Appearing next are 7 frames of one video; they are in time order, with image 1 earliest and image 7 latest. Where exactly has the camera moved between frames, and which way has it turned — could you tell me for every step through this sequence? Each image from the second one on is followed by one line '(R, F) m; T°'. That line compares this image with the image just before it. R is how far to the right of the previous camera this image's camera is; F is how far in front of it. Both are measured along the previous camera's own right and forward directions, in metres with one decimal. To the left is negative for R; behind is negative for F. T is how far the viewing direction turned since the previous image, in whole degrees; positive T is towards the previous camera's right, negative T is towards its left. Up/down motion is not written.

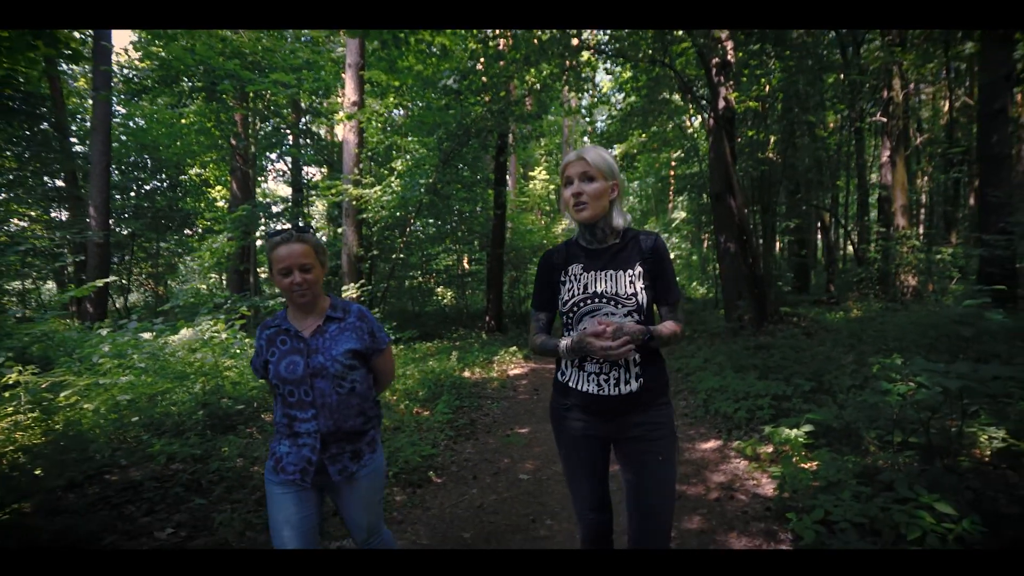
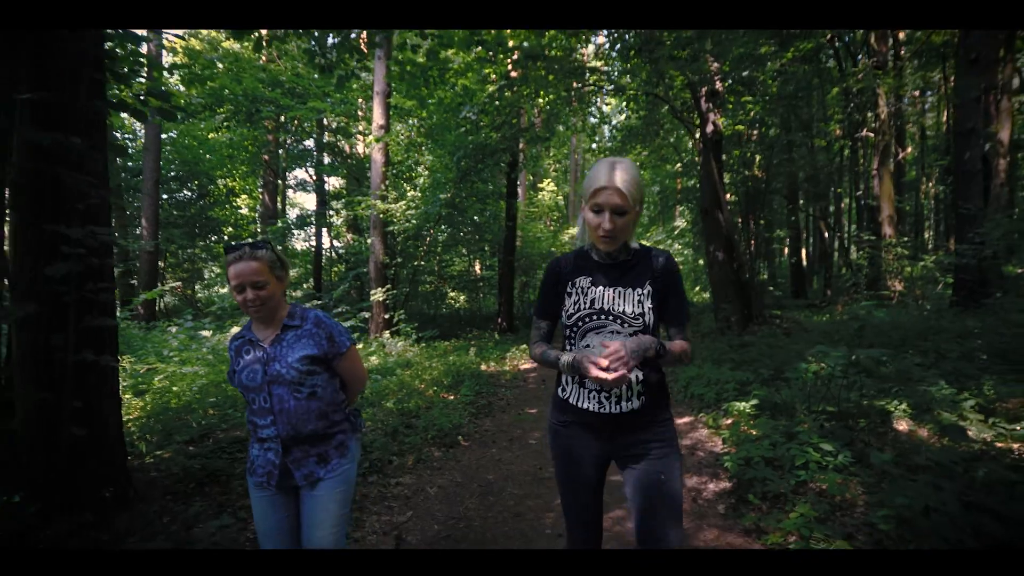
(0.0, -1.2) m; -1°
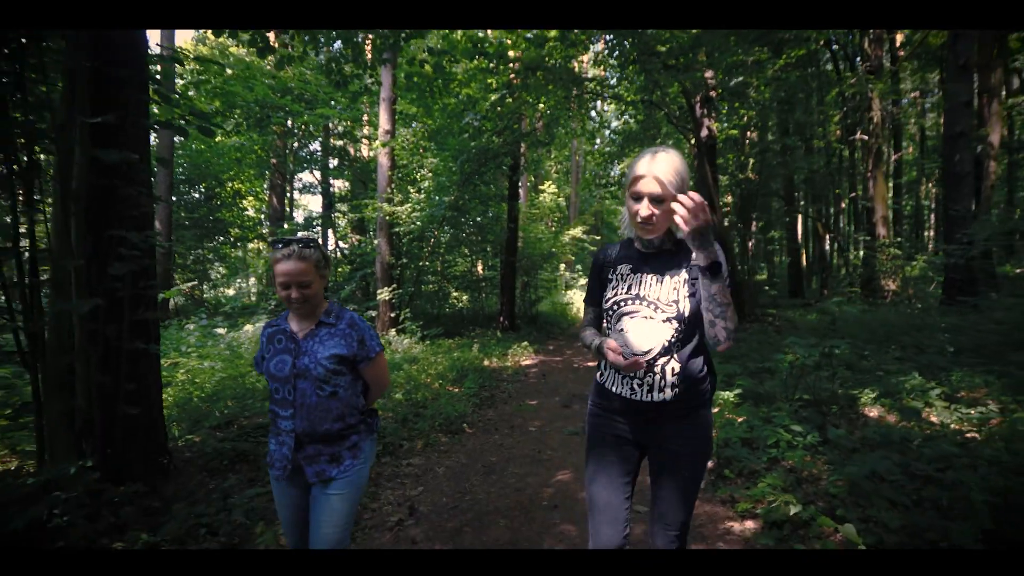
(0.0, -0.4) m; 0°
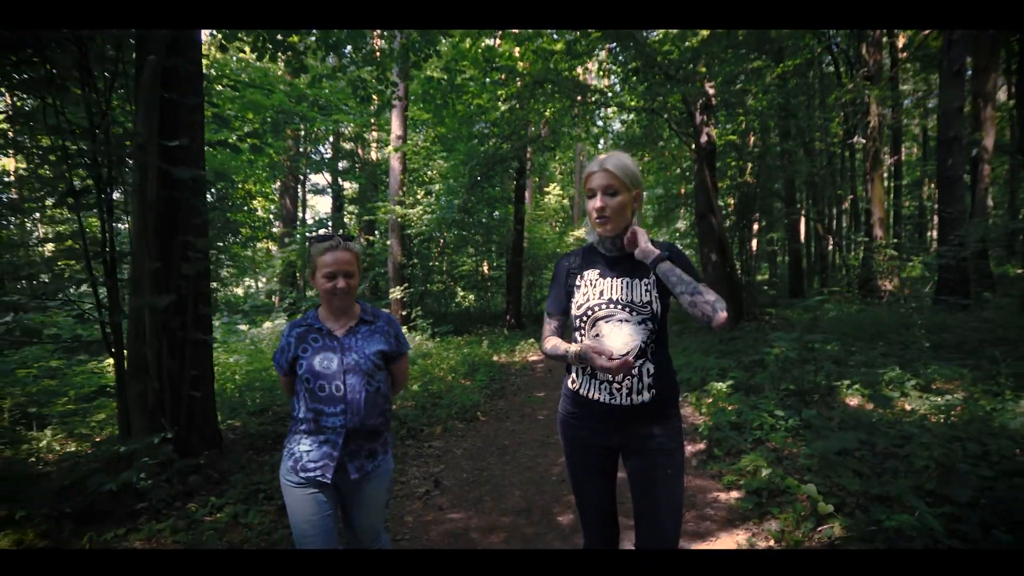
(-0.1, -0.5) m; 0°
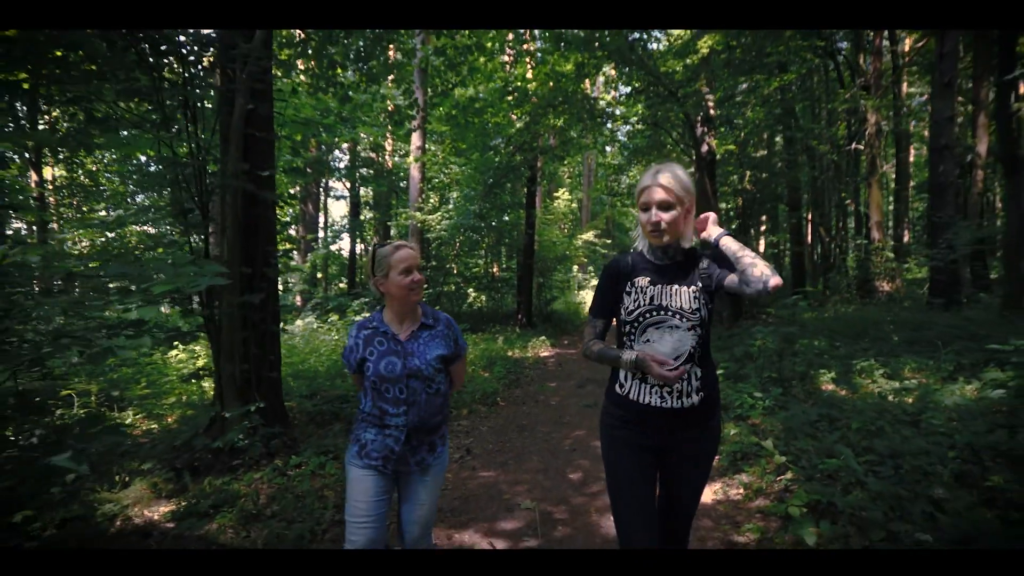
(-0.1, -0.8) m; -1°
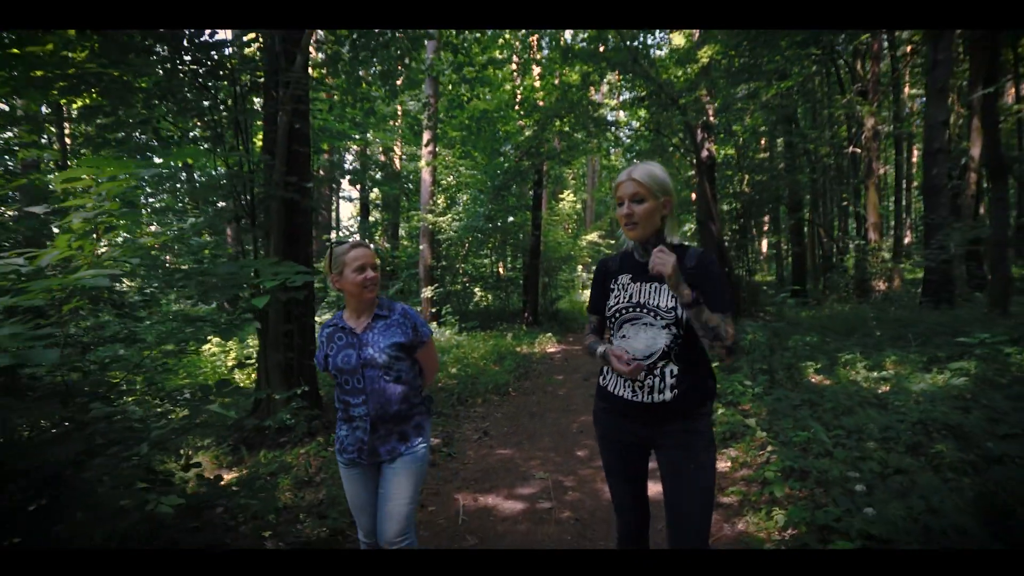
(-0.1, -0.6) m; 0°
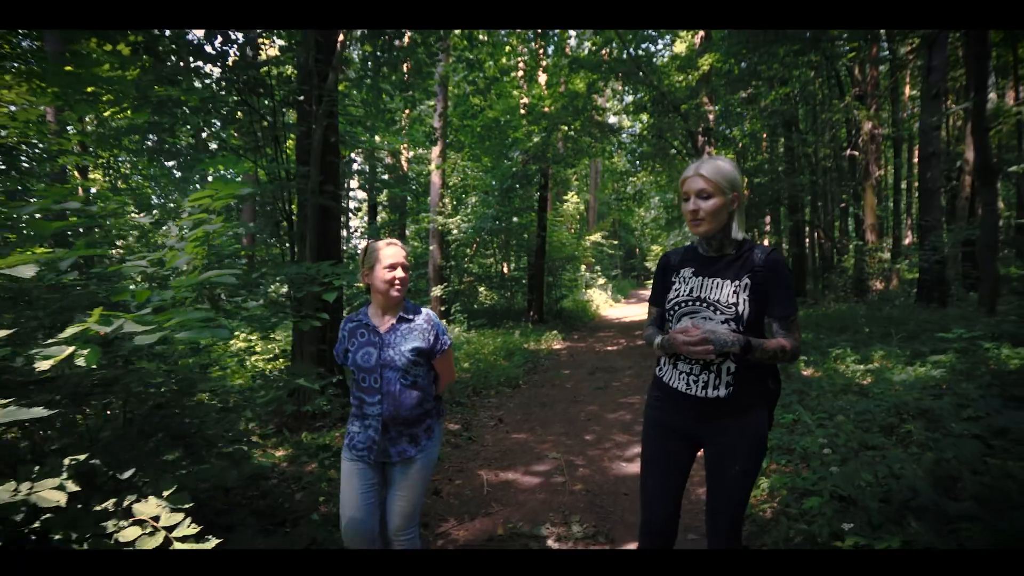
(-0.1, -0.5) m; 0°
